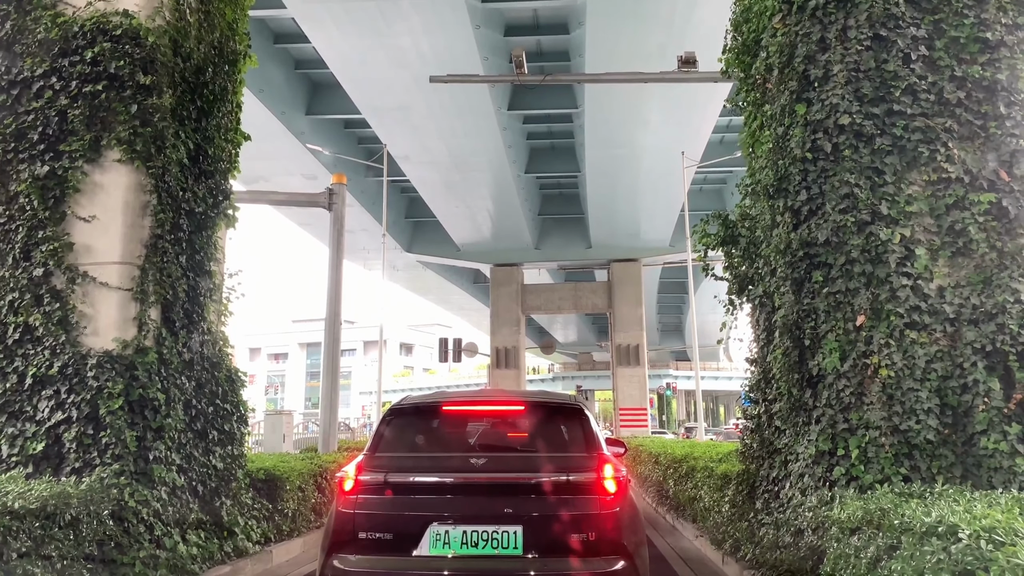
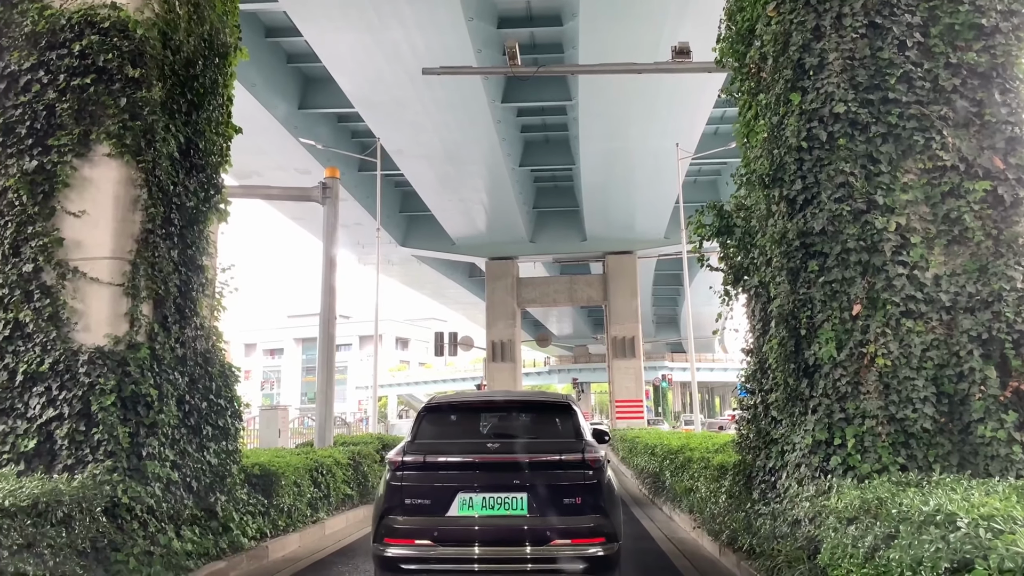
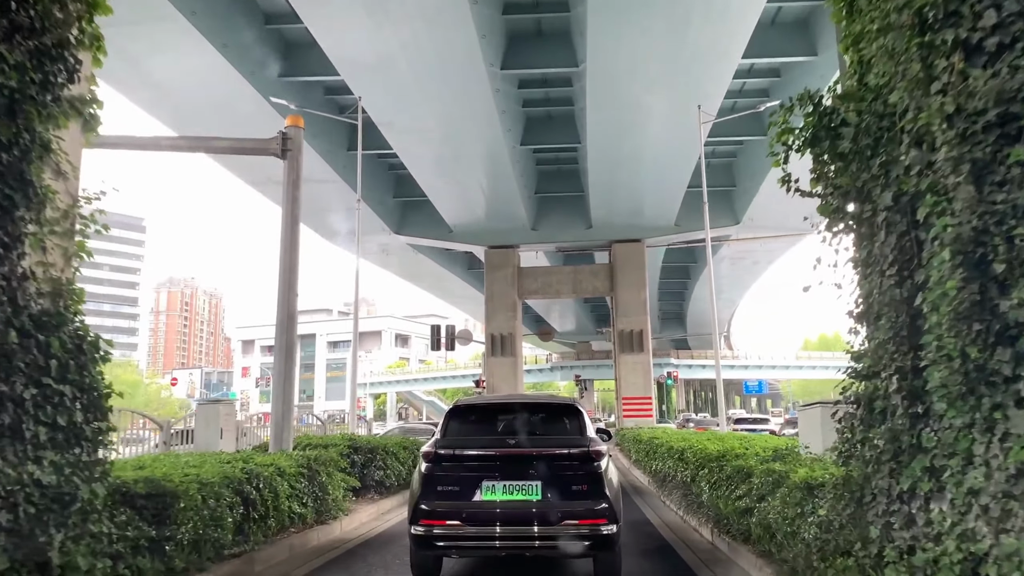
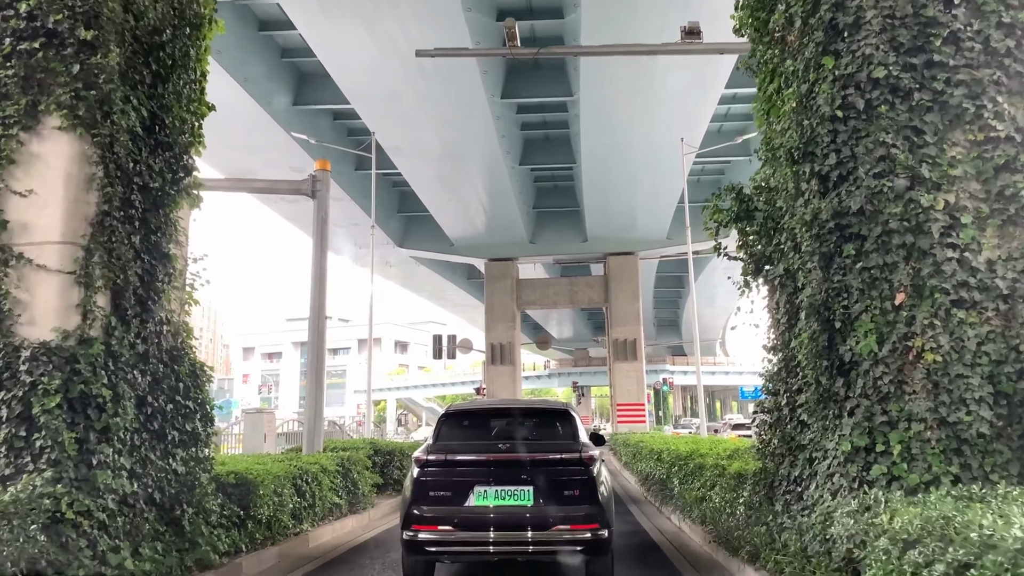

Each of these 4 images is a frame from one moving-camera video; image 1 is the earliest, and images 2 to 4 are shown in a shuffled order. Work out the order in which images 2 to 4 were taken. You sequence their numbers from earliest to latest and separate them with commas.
2, 4, 3
